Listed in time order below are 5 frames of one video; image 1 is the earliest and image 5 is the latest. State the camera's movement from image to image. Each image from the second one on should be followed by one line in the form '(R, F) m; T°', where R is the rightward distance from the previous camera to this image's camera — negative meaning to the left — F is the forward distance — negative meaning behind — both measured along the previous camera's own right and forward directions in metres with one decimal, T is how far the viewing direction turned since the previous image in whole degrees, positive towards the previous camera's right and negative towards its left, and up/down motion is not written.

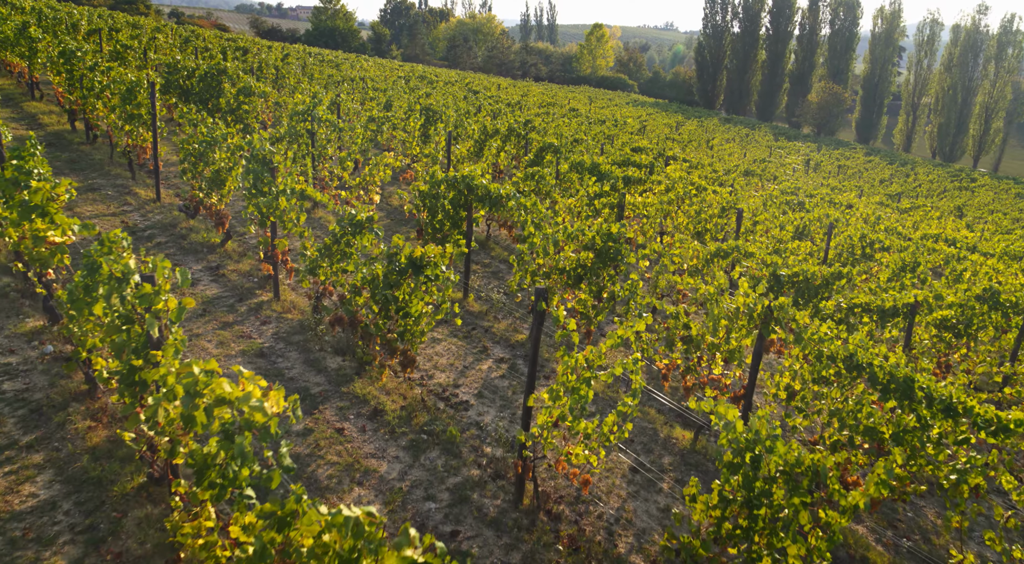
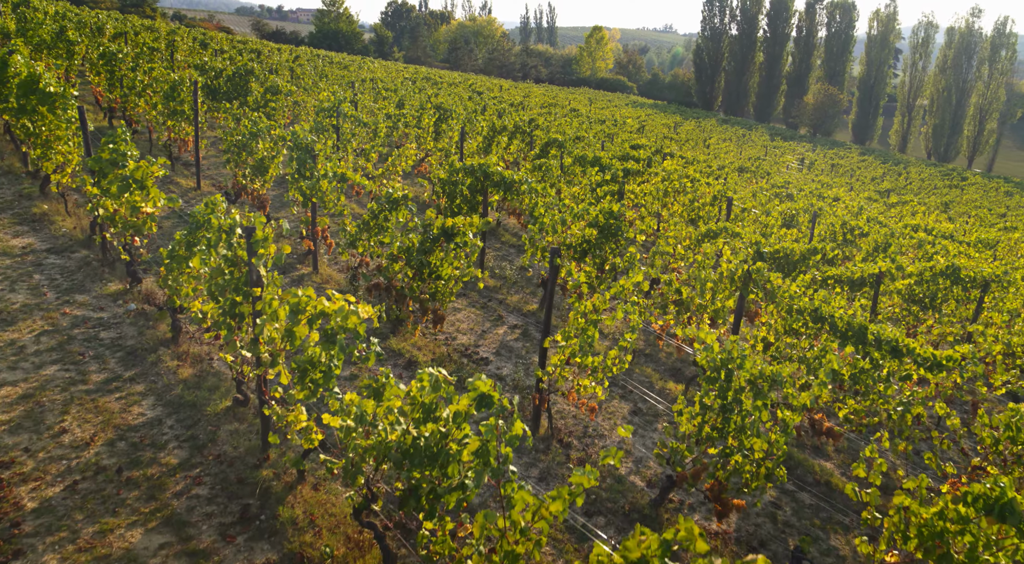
(-0.2, -1.5) m; 0°
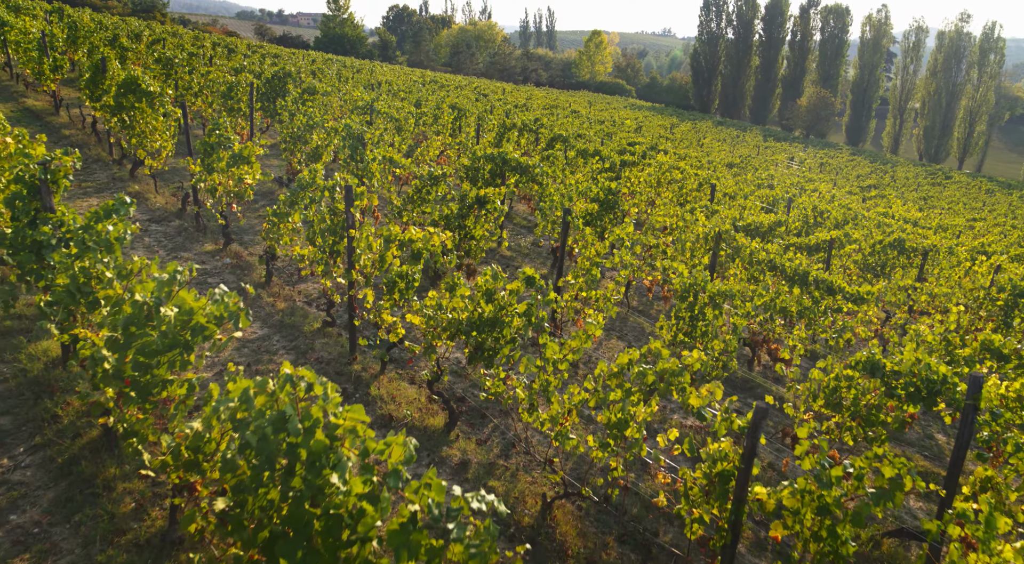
(-0.4, -2.6) m; 0°
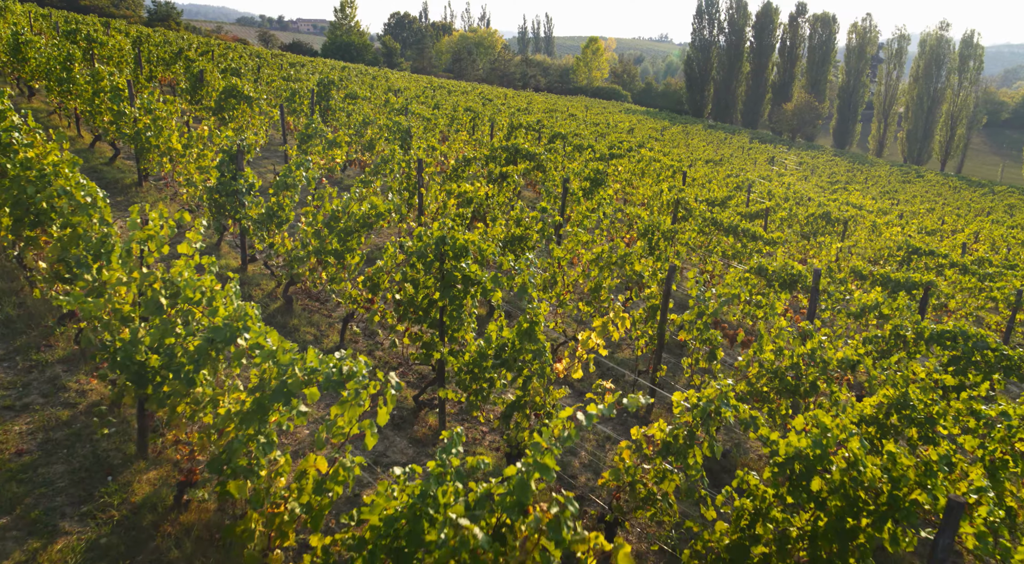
(-0.4, -4.6) m; 0°
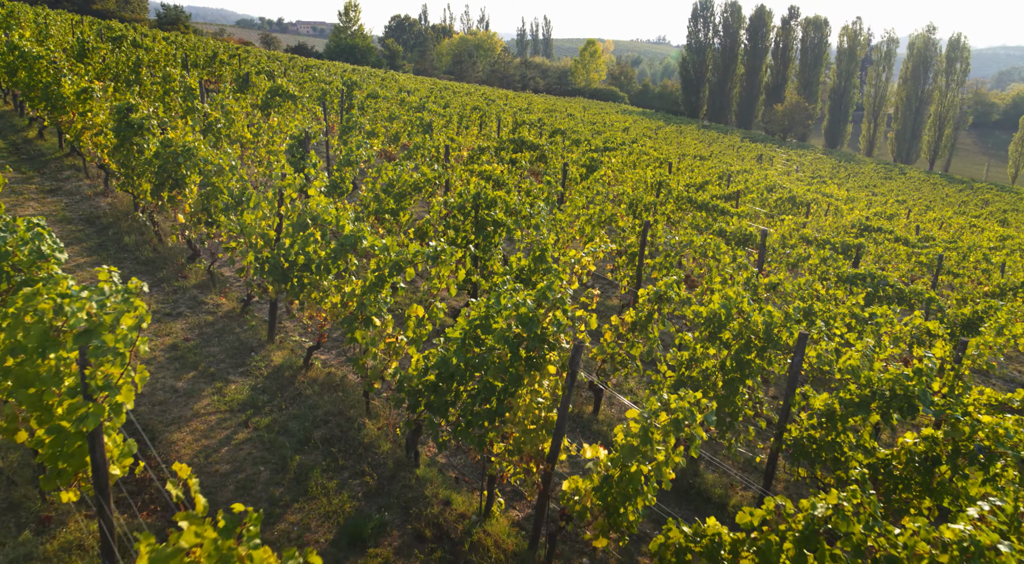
(-0.3, -3.2) m; 0°
